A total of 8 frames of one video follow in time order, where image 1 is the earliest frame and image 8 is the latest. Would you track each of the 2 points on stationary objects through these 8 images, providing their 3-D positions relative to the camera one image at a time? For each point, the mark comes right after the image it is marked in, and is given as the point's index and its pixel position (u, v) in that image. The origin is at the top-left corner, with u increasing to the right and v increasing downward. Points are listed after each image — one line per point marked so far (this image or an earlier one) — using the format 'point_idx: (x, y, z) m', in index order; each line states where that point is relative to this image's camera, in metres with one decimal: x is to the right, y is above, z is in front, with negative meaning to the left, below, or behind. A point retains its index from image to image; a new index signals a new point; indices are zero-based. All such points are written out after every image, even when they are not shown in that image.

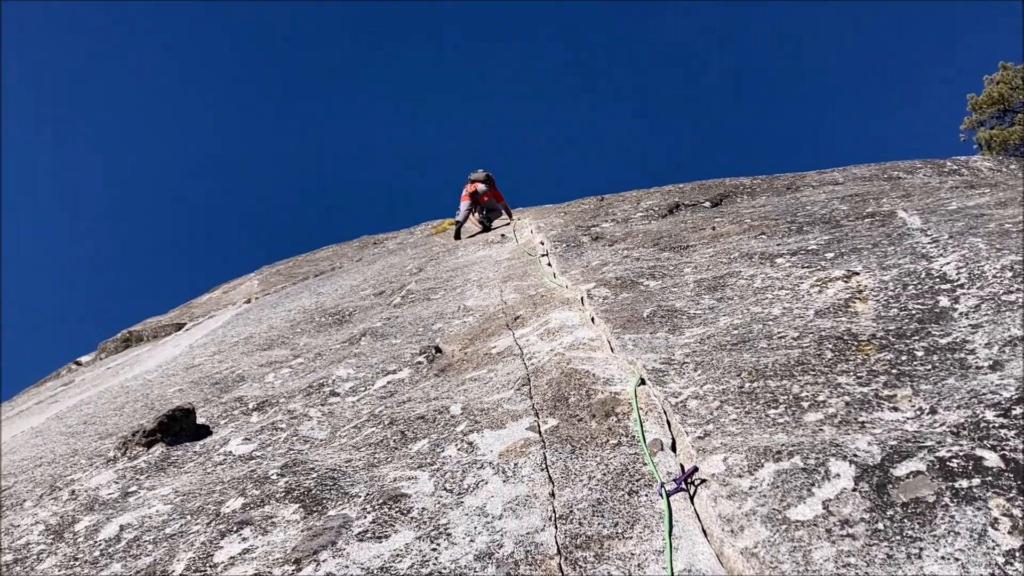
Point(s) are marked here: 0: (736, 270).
0: (+3.0, +0.2, +9.2) m
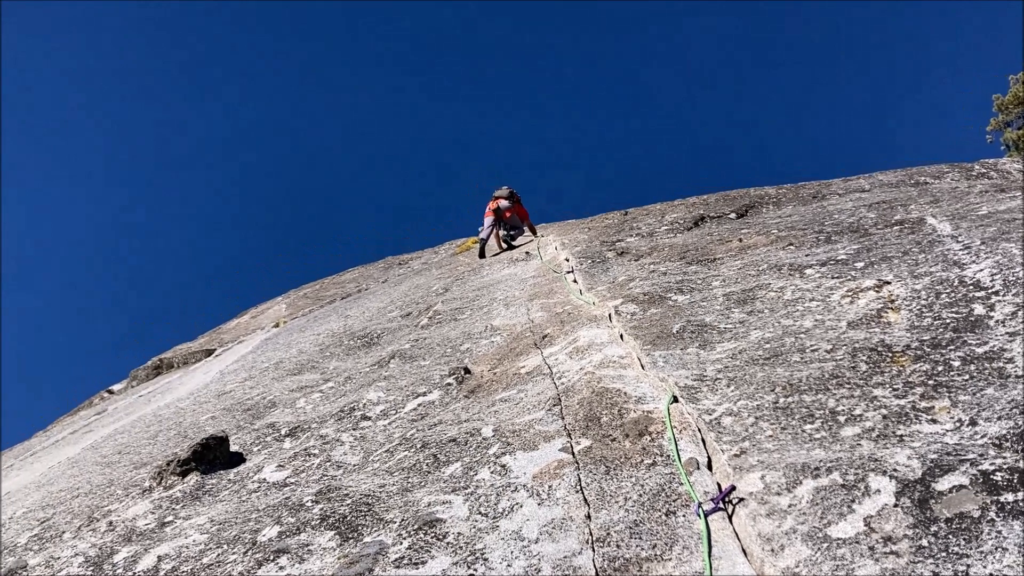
0: (+3.3, +0.1, +9.1) m
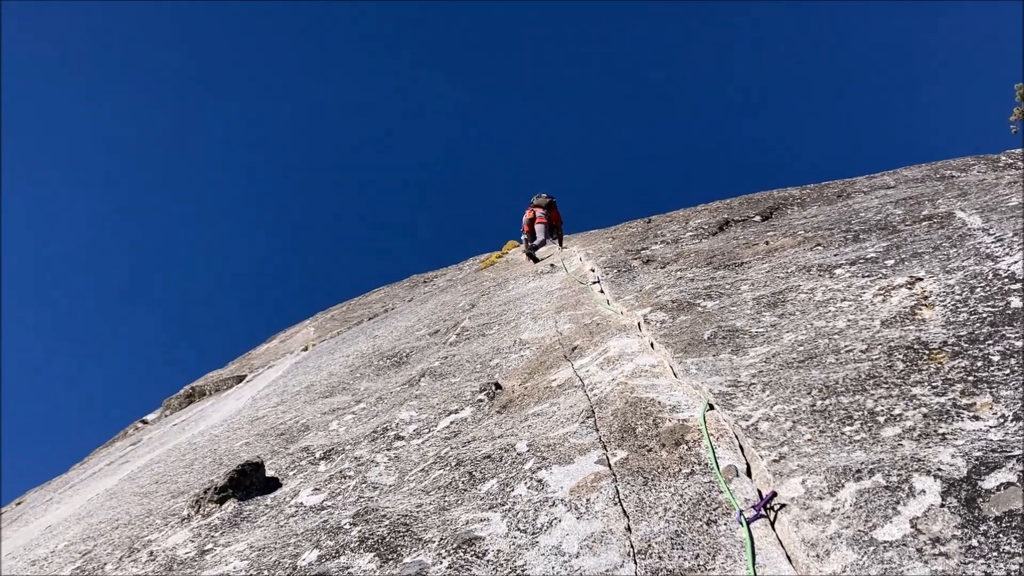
0: (+3.7, +0.1, +9.0) m
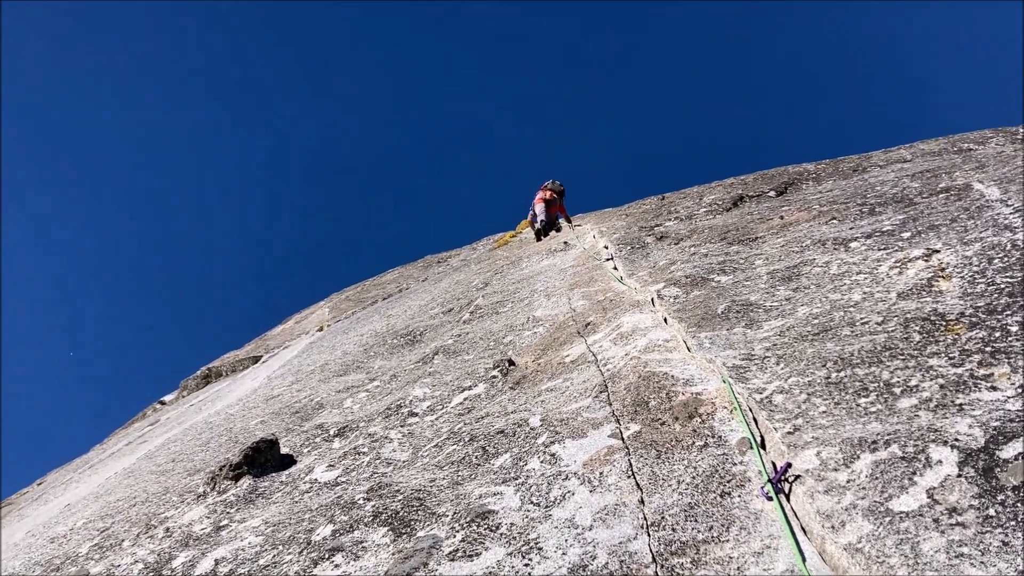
0: (+3.8, +0.4, +9.0) m
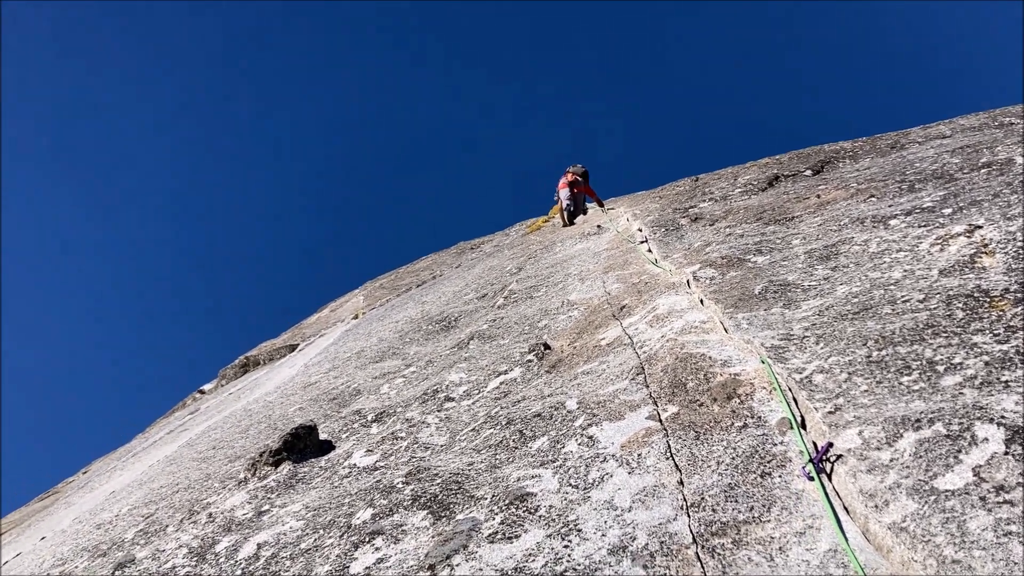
0: (+4.2, +0.6, +8.9) m
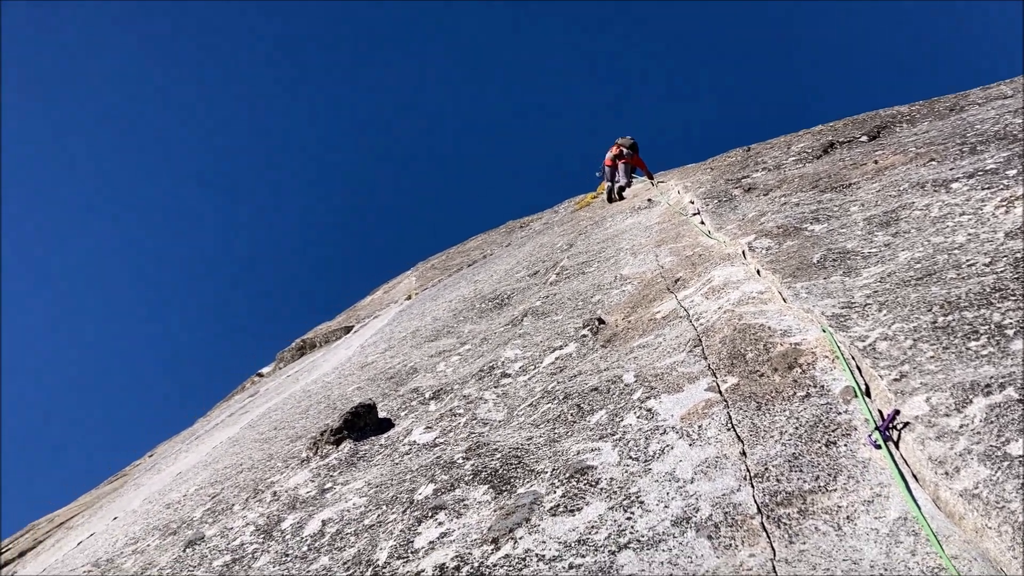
0: (+4.9, +1.0, +8.7) m
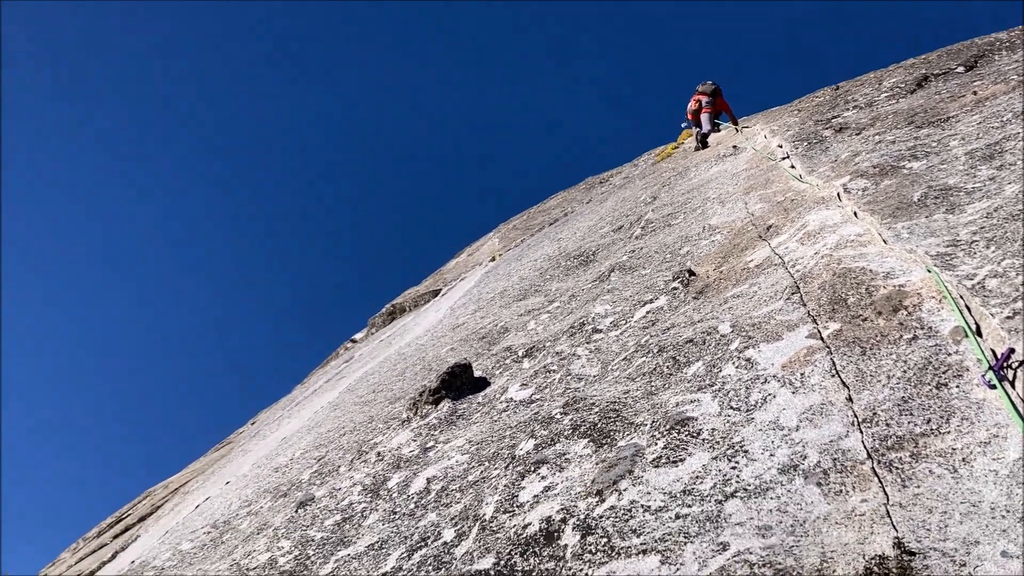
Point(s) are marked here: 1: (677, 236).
0: (+5.9, +1.8, +8.3) m
1: (+2.2, +0.7, +10.5) m
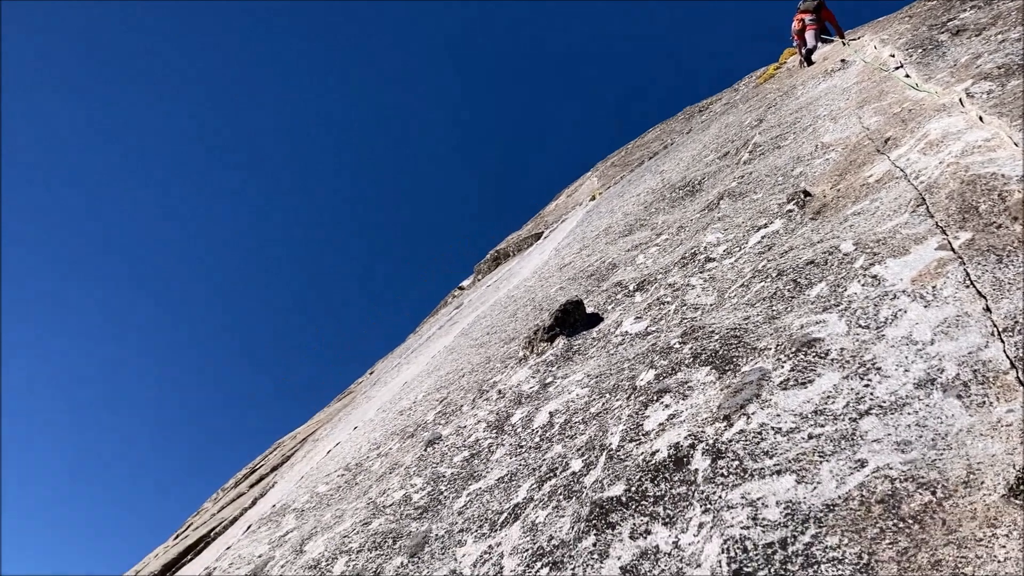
0: (+7.0, +3.0, +7.8) m
1: (+3.6, +1.8, +10.3) m
